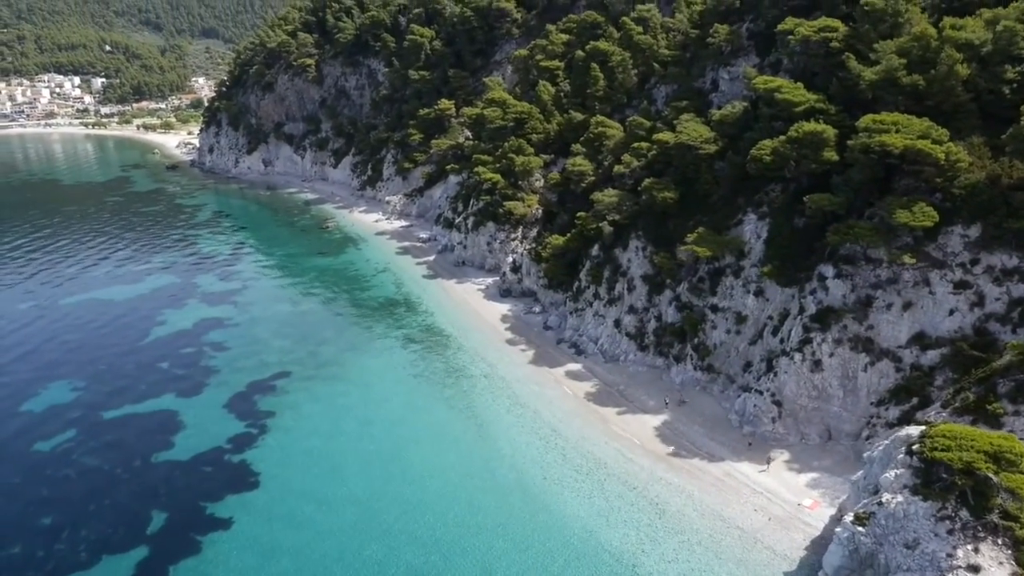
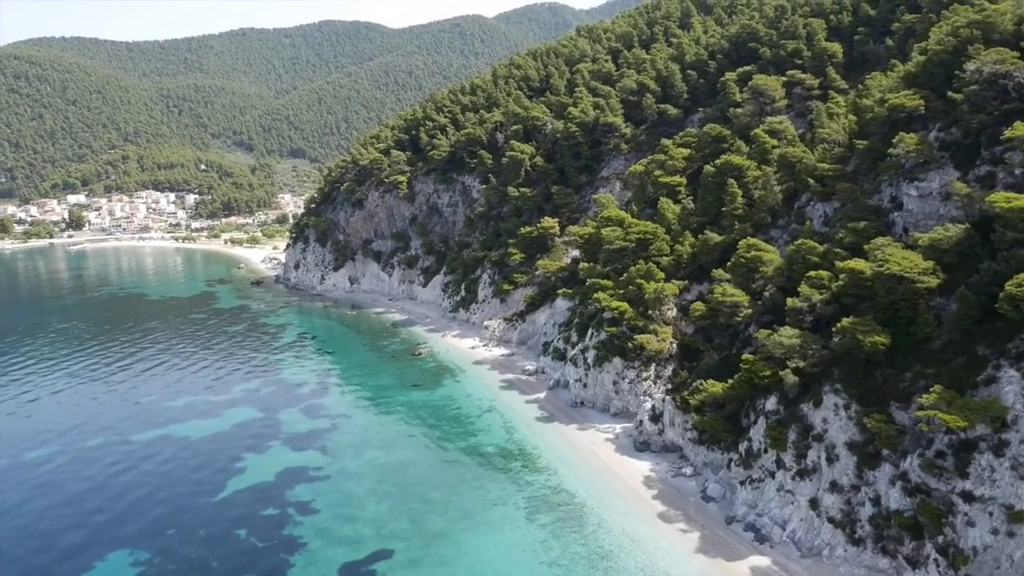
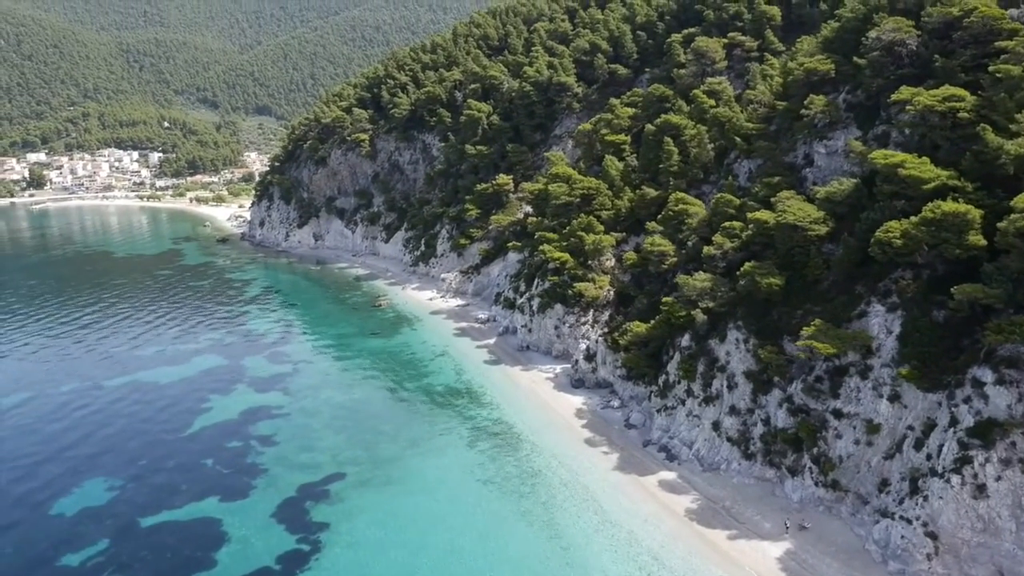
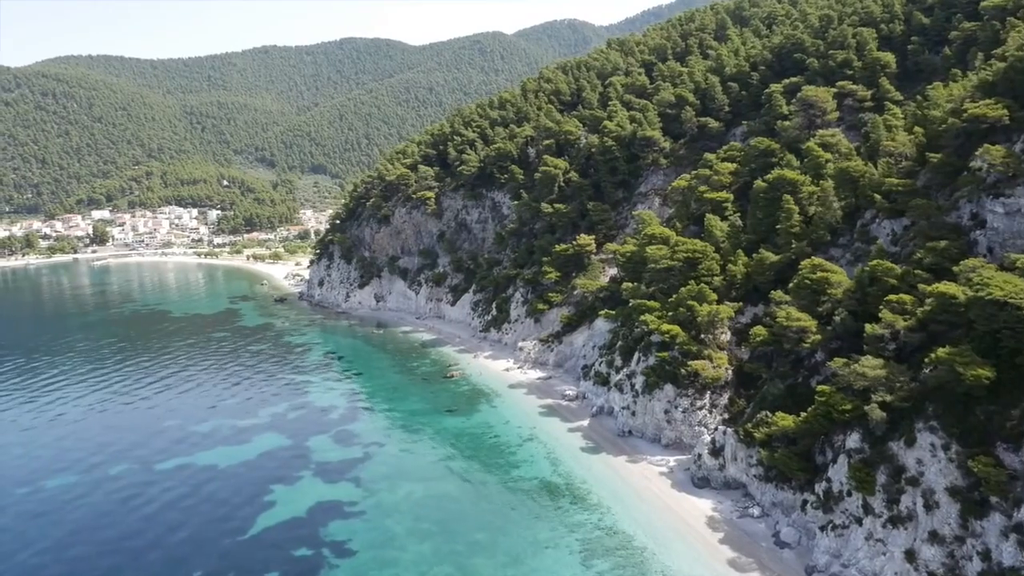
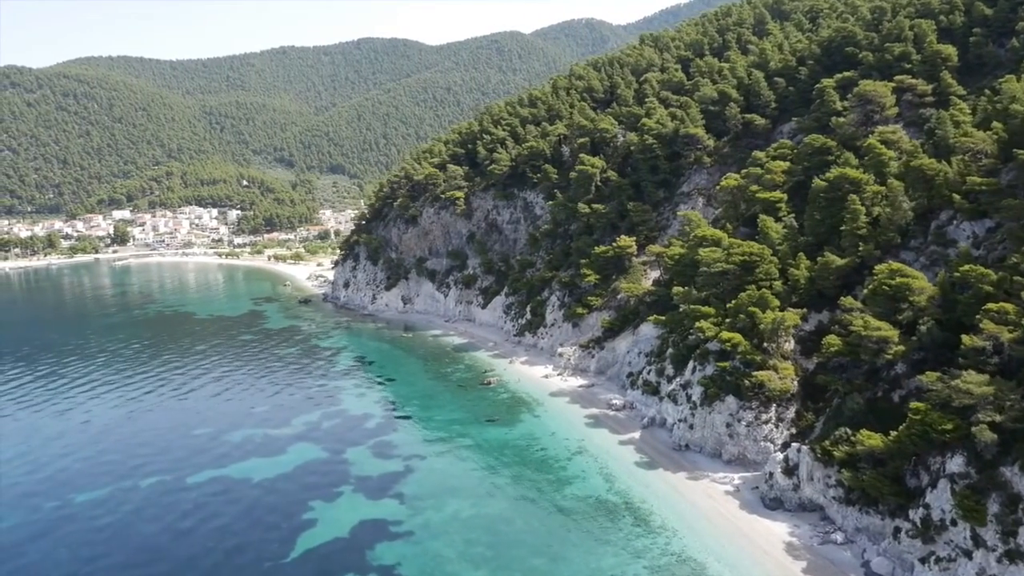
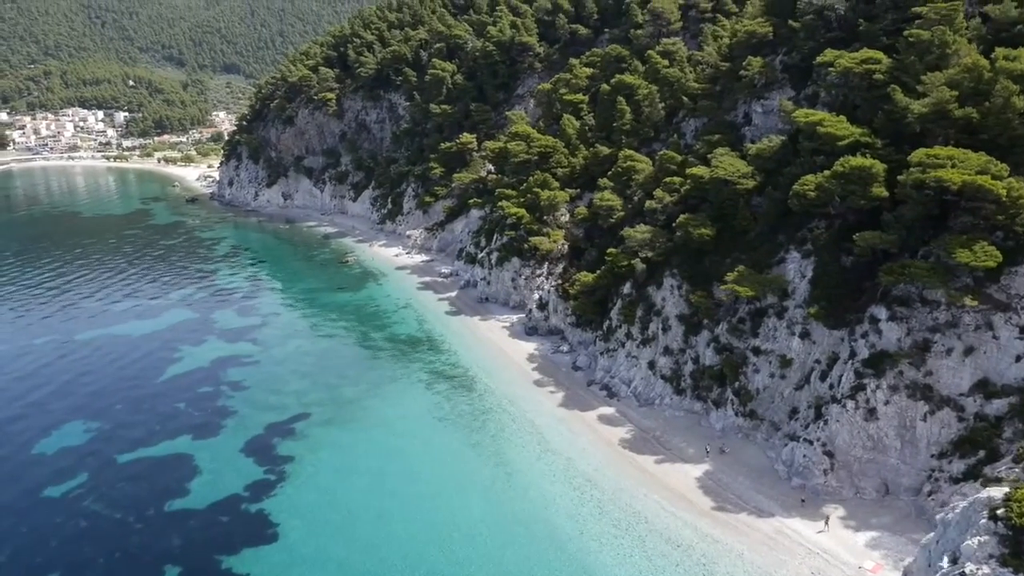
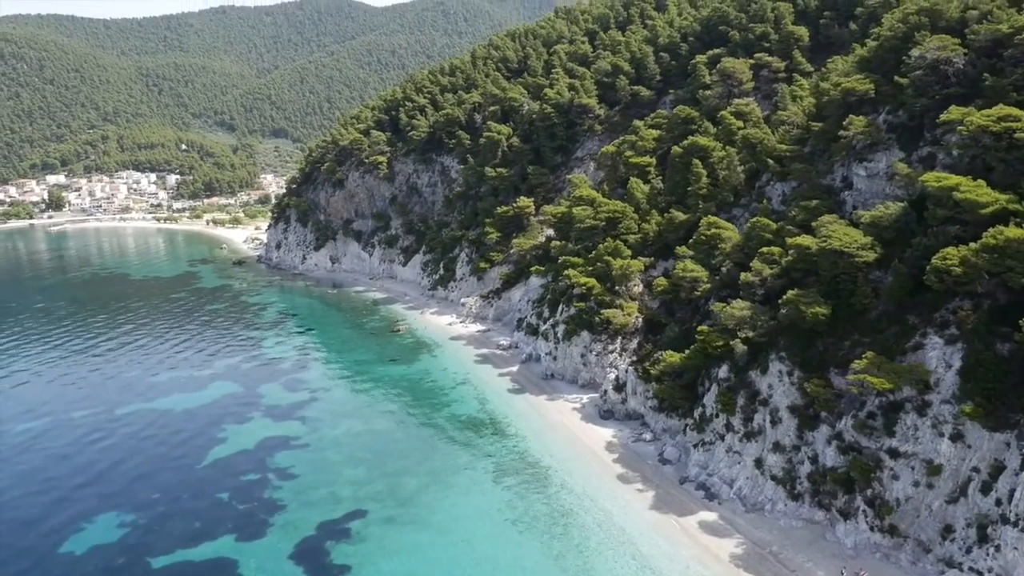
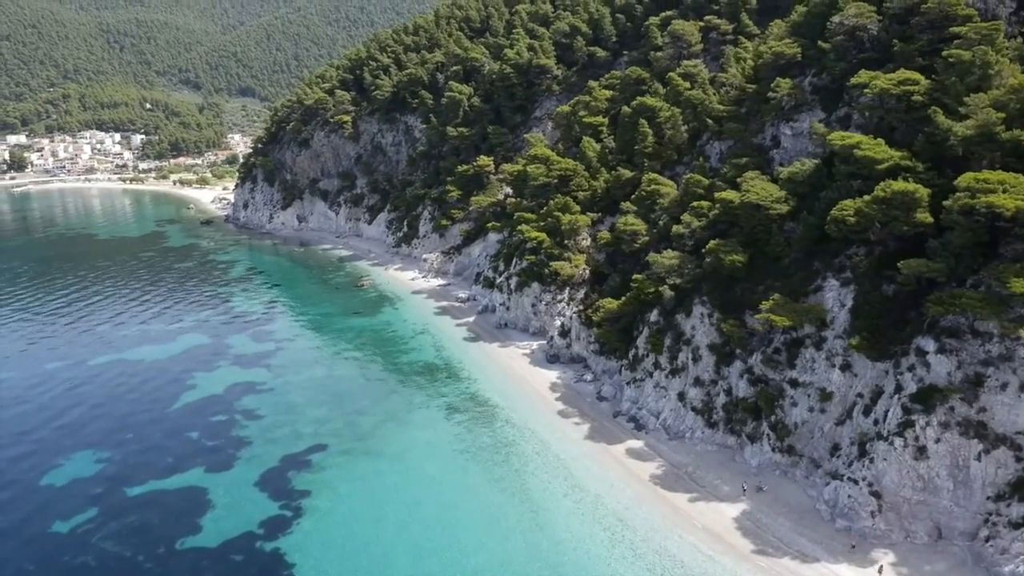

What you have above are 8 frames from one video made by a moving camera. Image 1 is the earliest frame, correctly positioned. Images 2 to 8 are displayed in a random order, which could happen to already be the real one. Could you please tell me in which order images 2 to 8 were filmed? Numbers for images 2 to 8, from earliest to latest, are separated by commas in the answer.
6, 8, 3, 7, 2, 4, 5
